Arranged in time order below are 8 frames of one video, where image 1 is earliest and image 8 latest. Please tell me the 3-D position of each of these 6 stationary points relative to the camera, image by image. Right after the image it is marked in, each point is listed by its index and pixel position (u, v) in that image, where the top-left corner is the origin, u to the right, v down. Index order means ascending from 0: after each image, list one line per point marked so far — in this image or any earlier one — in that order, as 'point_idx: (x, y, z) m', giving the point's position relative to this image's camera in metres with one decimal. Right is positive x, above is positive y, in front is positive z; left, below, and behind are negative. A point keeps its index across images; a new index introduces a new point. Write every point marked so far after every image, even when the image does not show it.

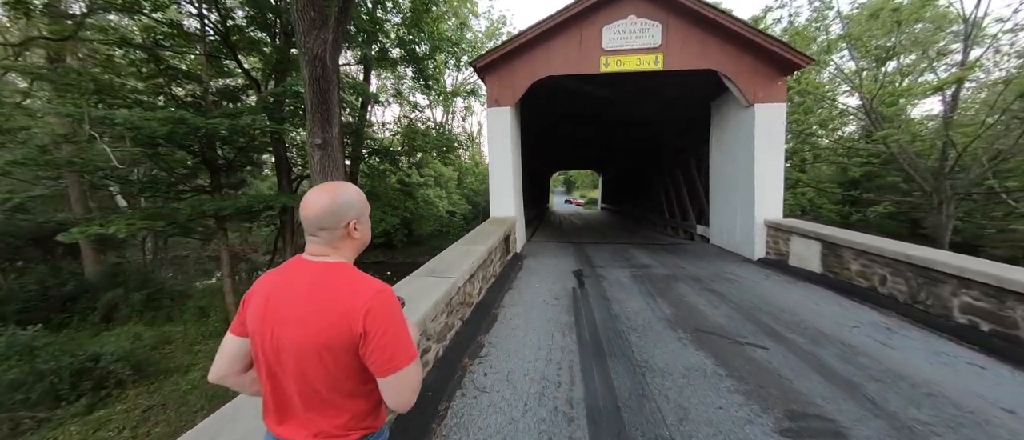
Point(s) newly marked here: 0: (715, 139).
0: (+4.5, +1.8, +7.4) m
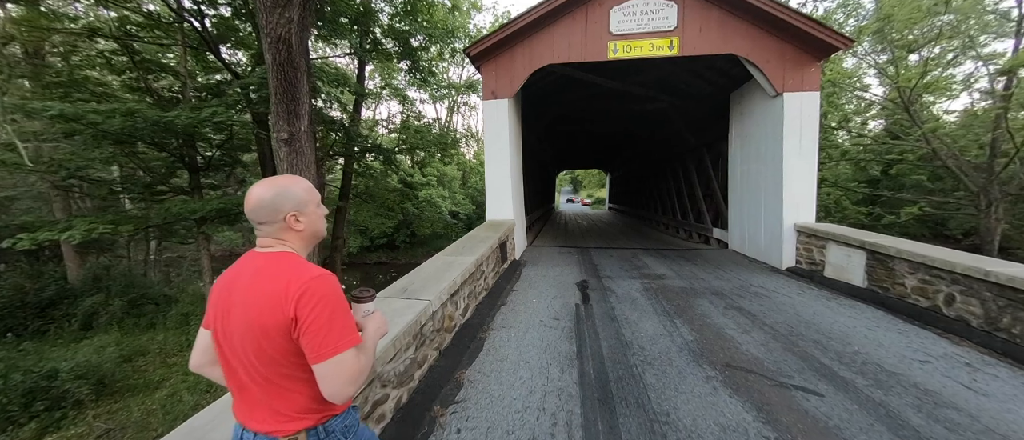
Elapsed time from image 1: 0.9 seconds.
0: (+4.5, +1.7, +6.7) m
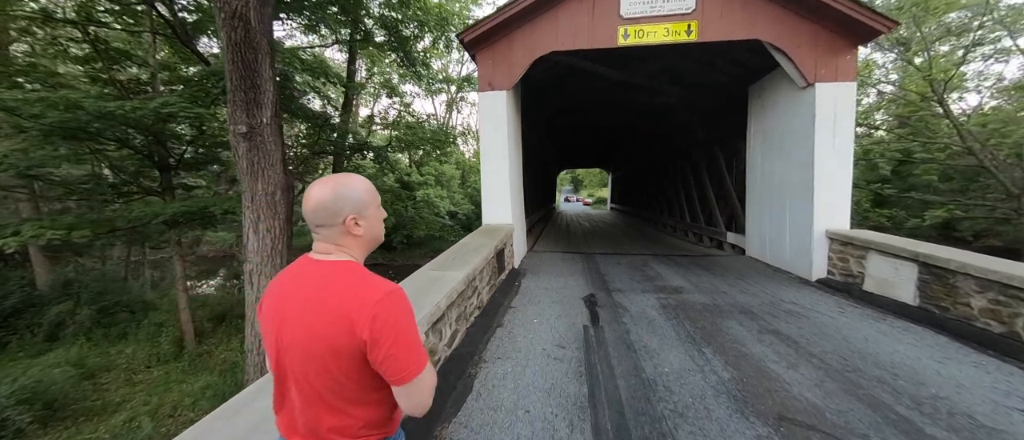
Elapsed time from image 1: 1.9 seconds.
0: (+4.5, +1.6, +6.1) m
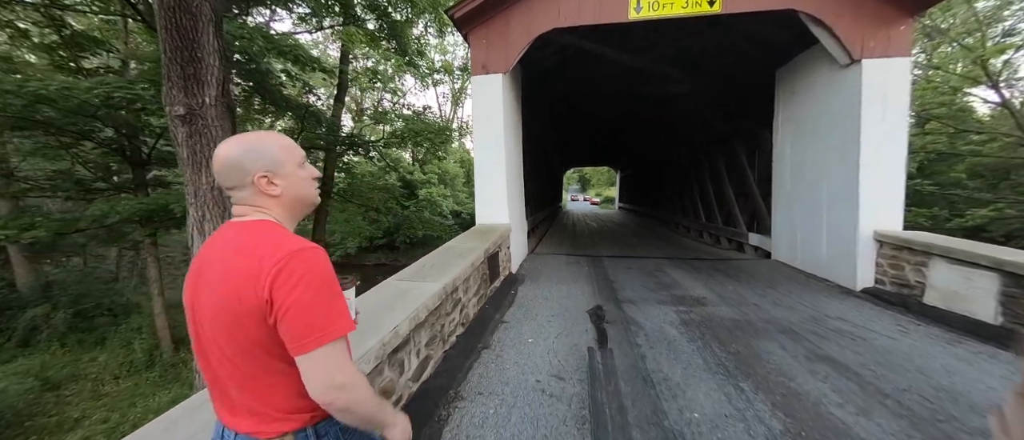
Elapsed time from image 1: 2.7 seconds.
0: (+4.5, +1.6, +5.4) m
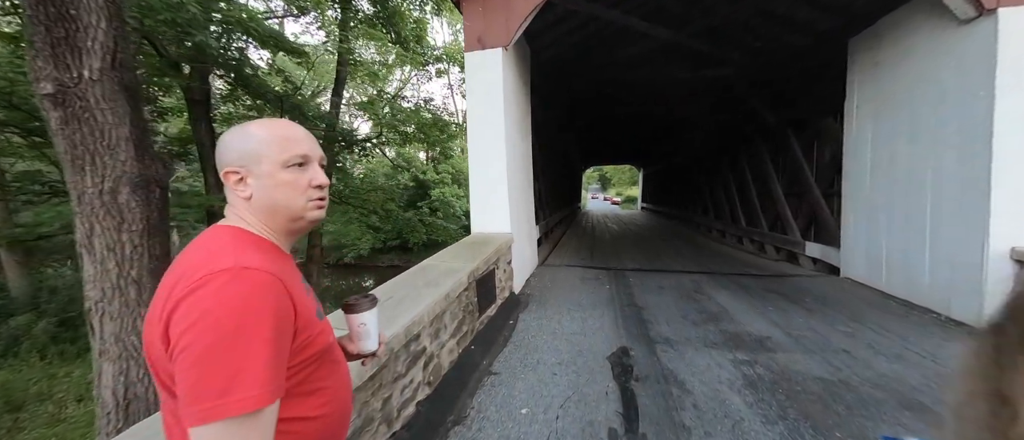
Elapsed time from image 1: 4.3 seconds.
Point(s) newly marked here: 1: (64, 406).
0: (+4.5, +1.5, +4.3) m
1: (-6.8, -2.8, +5.1) m
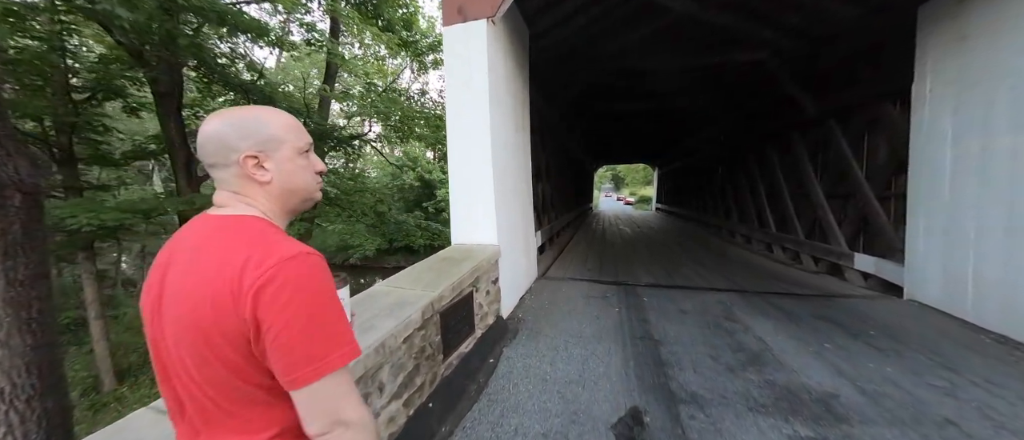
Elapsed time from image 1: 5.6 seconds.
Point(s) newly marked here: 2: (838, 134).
0: (+4.4, +1.4, +3.4) m
1: (-6.9, -2.9, +4.7) m
2: (+5.1, +1.4, +5.2) m
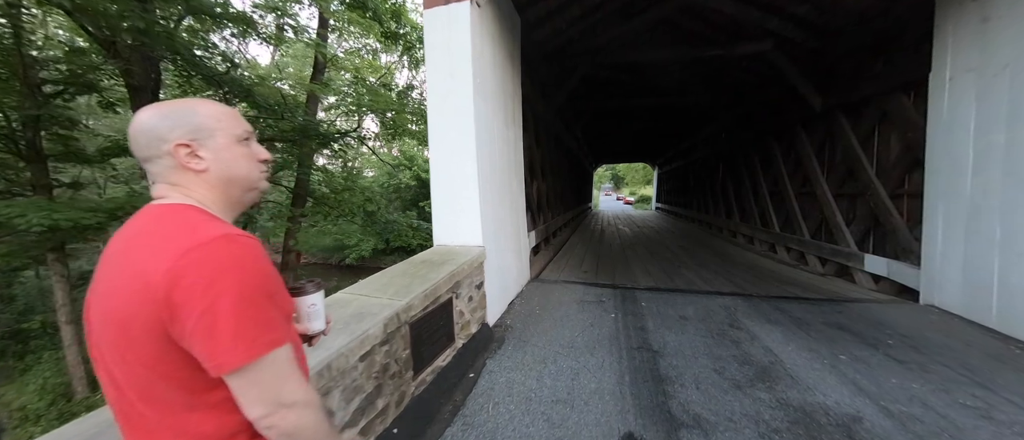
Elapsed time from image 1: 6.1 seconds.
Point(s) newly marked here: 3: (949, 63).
0: (+4.3, +1.4, +3.2) m
1: (-7.1, -2.9, +4.5) m
2: (+4.9, +1.4, +4.9) m
3: (+4.3, +1.6, +3.3) m
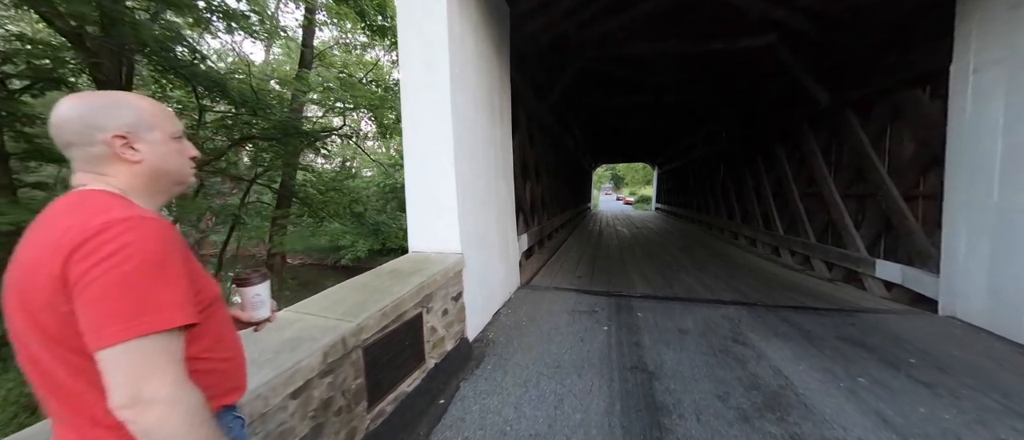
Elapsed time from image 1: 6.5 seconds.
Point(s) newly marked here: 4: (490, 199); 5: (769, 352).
0: (+4.1, +1.4, +2.9) m
1: (-7.2, -2.9, +4.2) m
2: (+4.8, +1.3, +4.7) m
3: (+4.2, +1.5, +3.0) m
4: (-0.2, +0.3, +3.4) m
5: (+2.0, -1.0, +2.6) m
